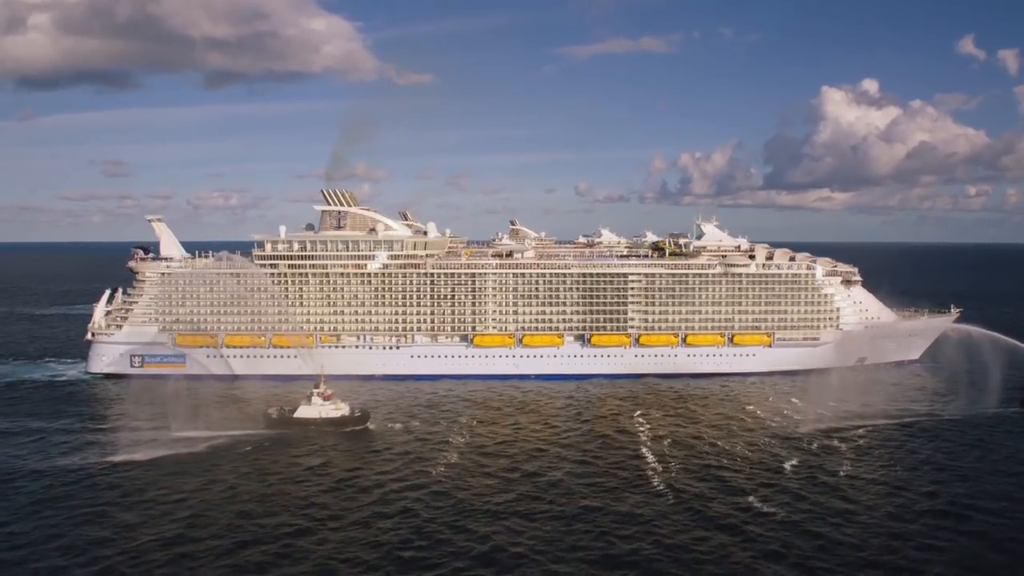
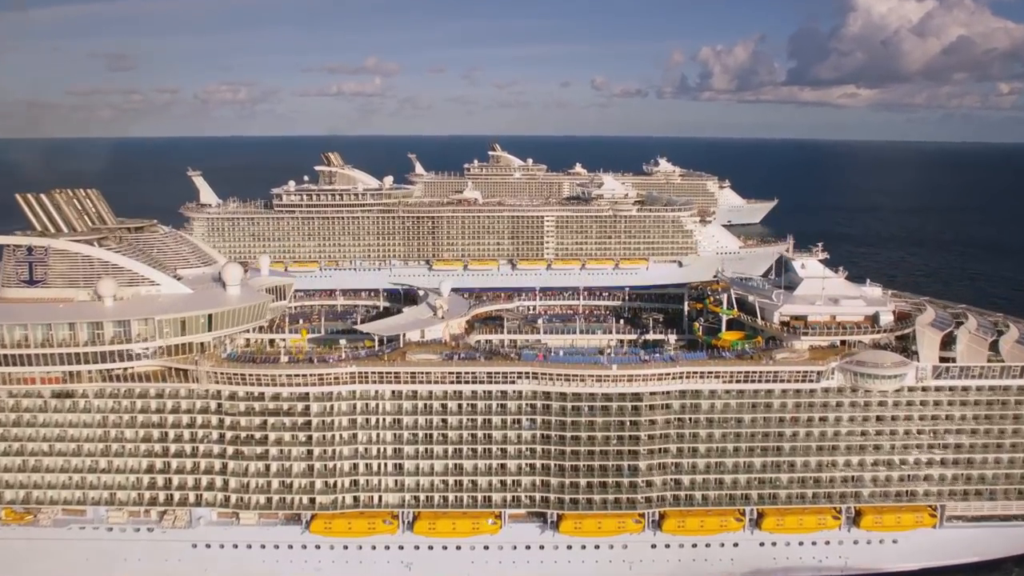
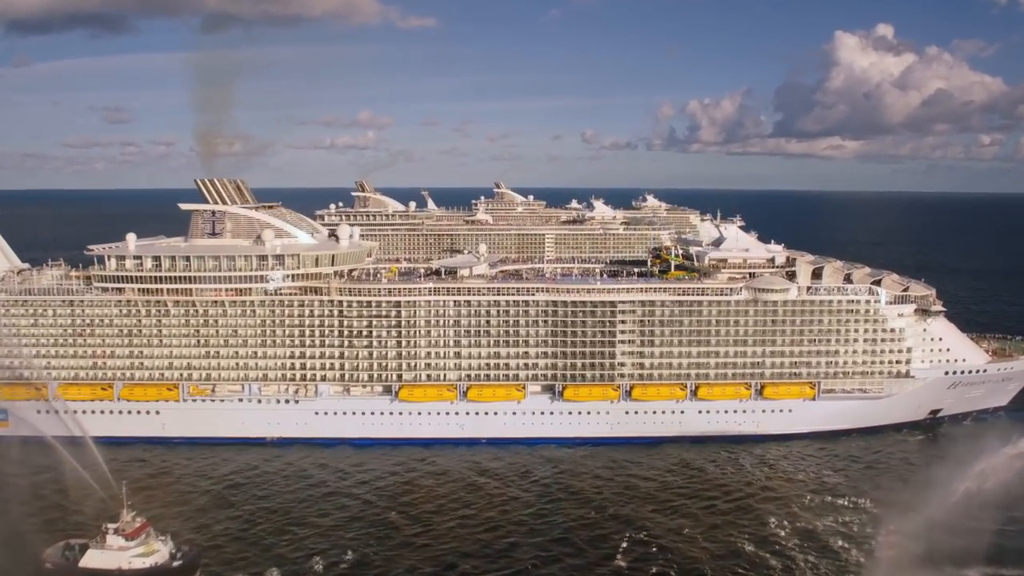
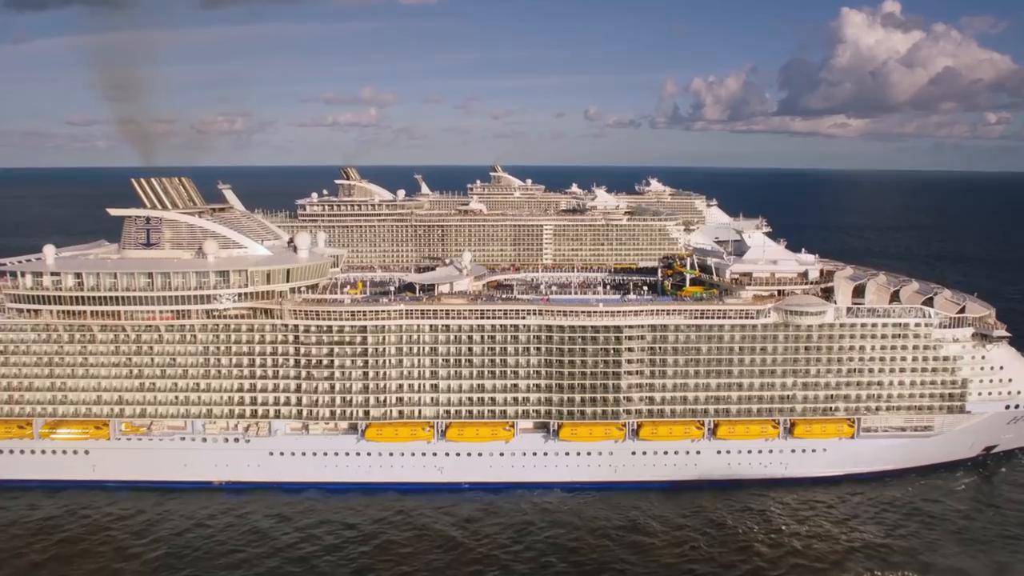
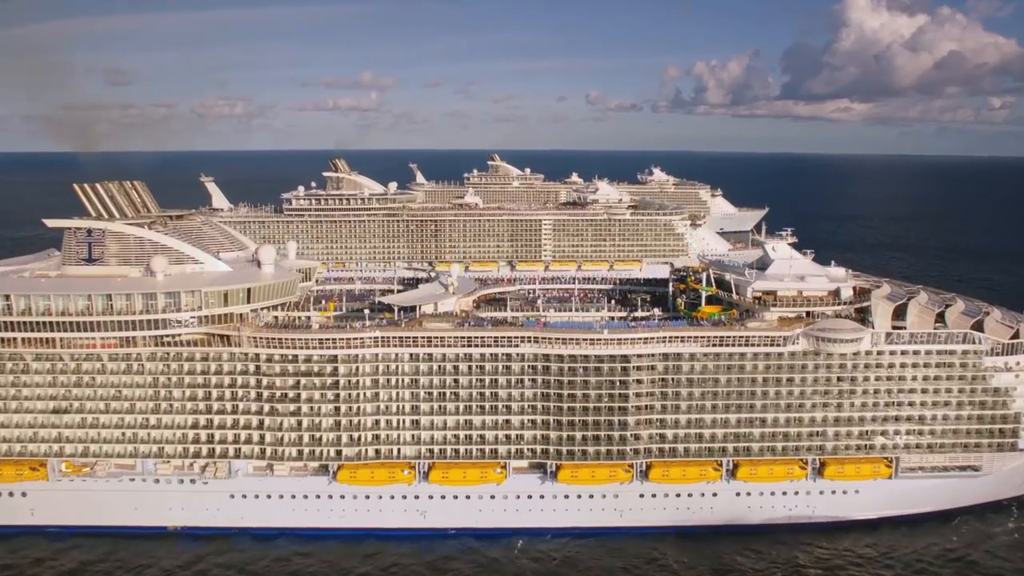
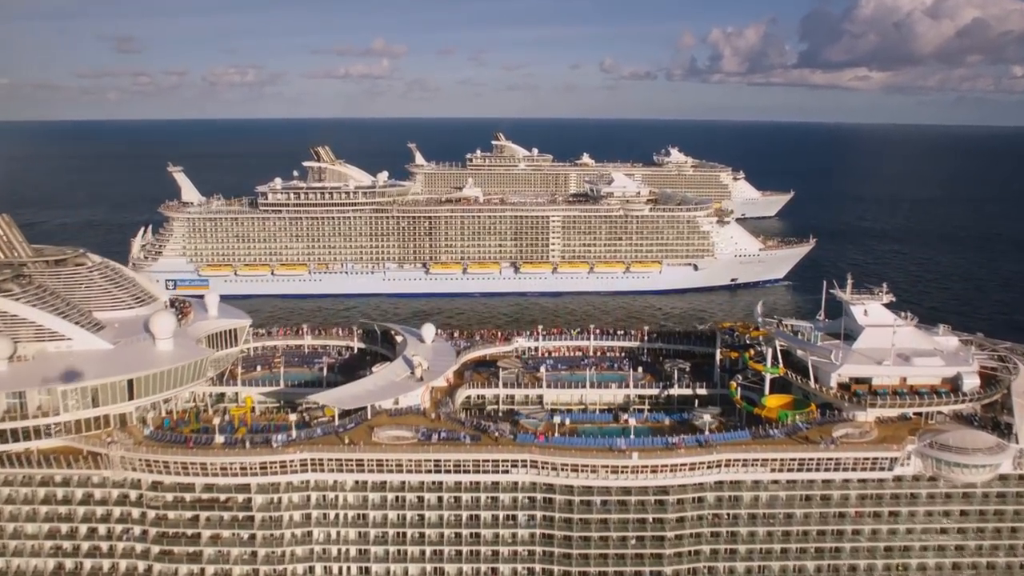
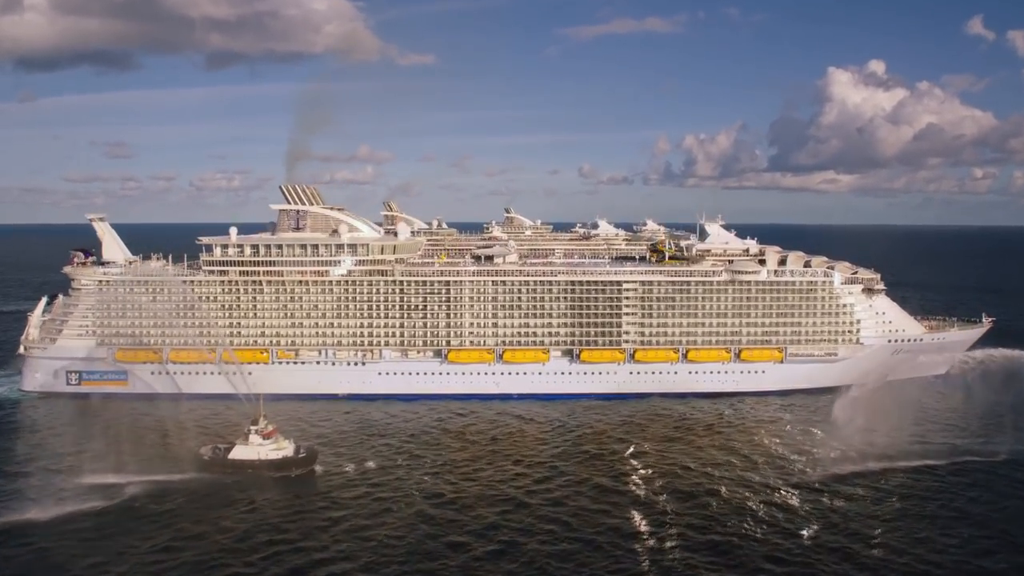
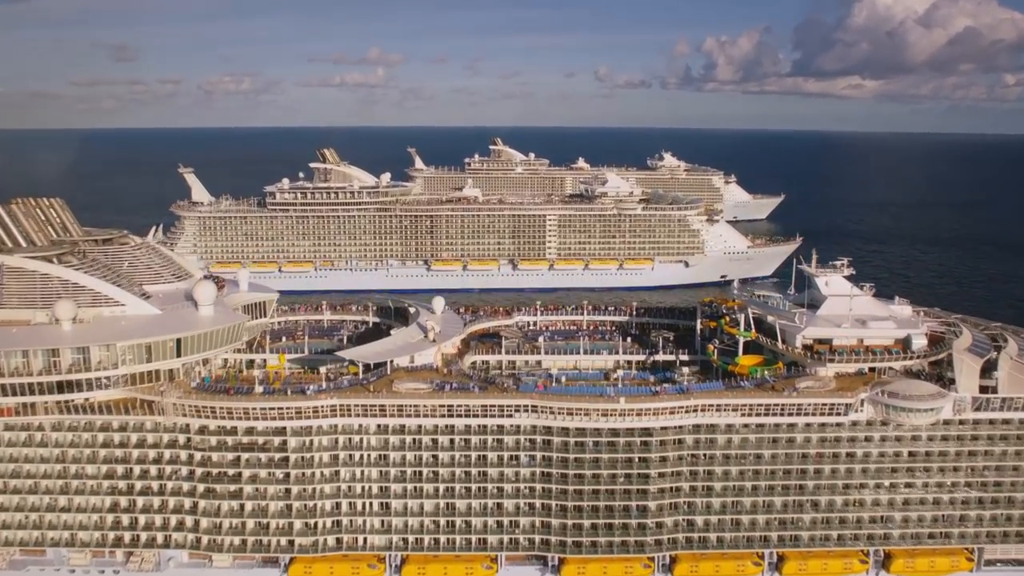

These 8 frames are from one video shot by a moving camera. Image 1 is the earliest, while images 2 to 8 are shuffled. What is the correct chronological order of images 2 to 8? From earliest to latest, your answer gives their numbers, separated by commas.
7, 3, 4, 5, 2, 8, 6
